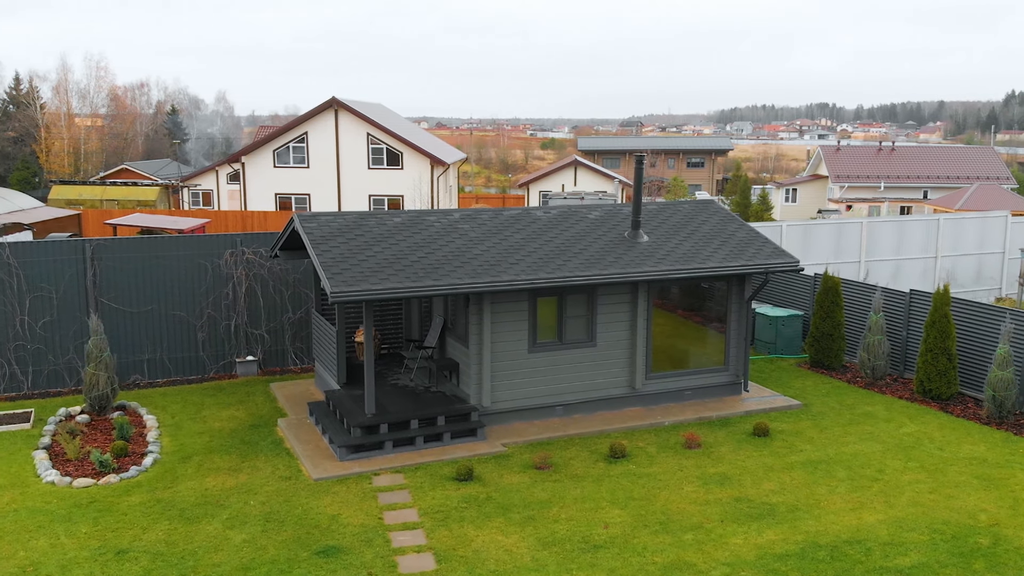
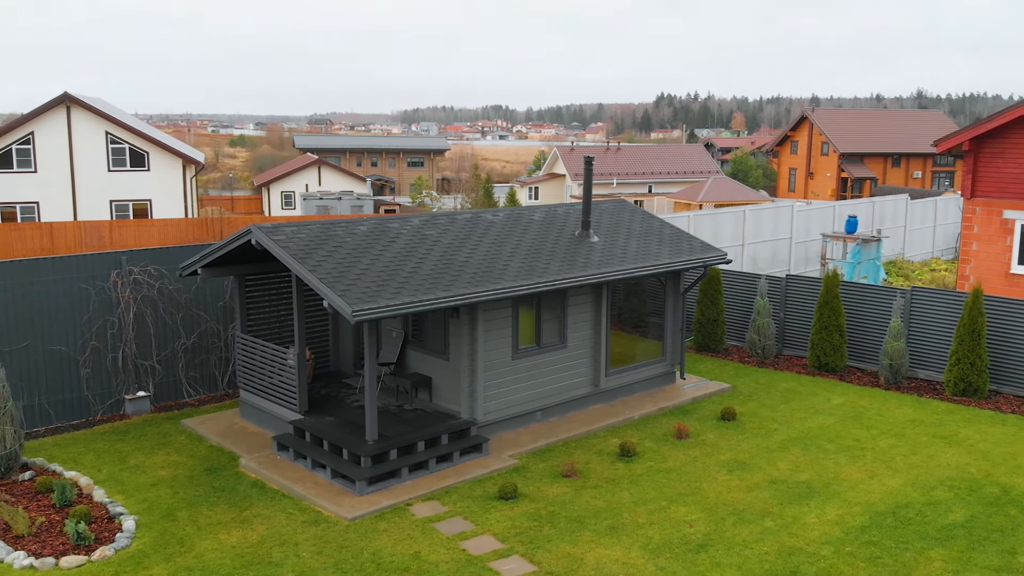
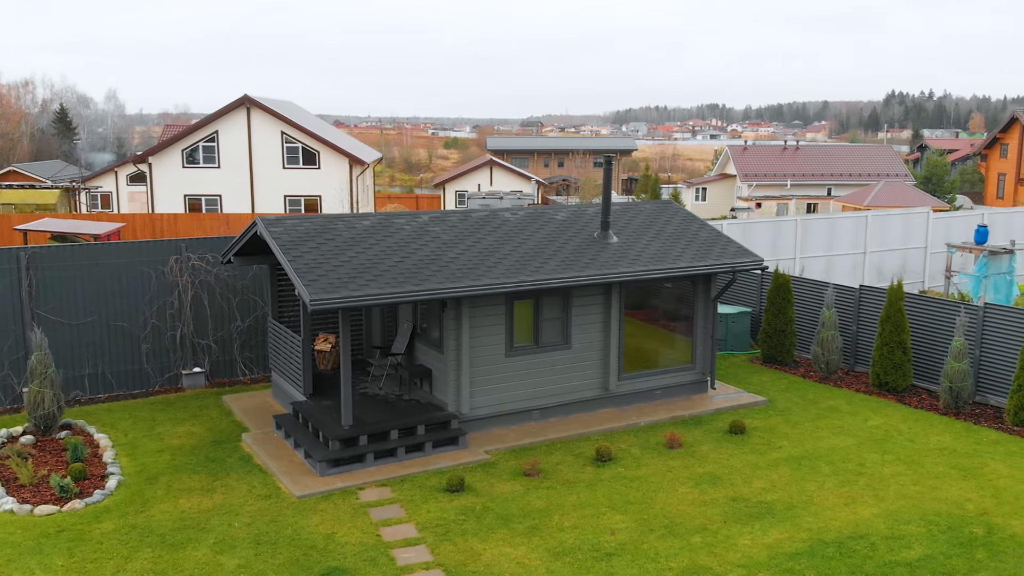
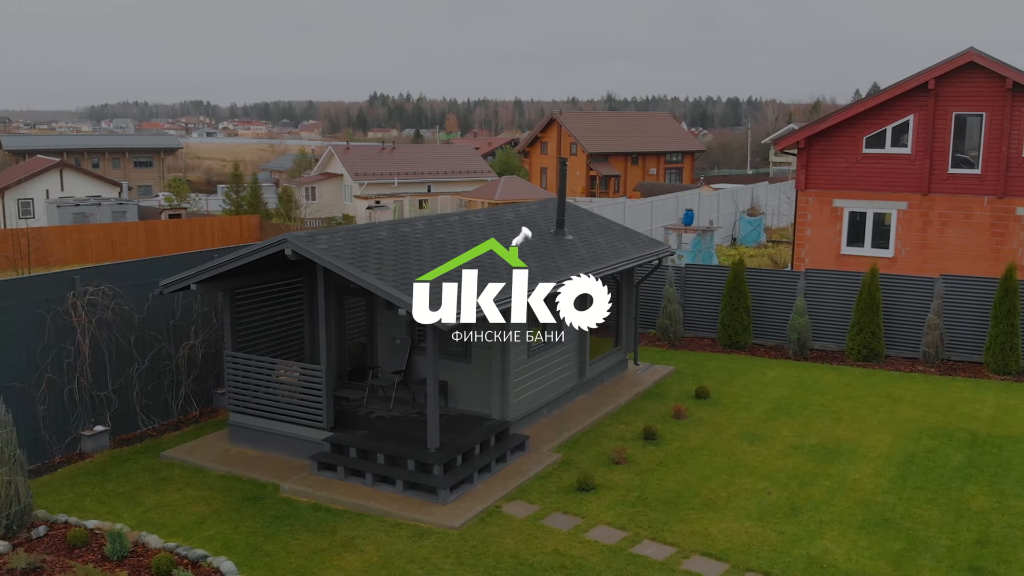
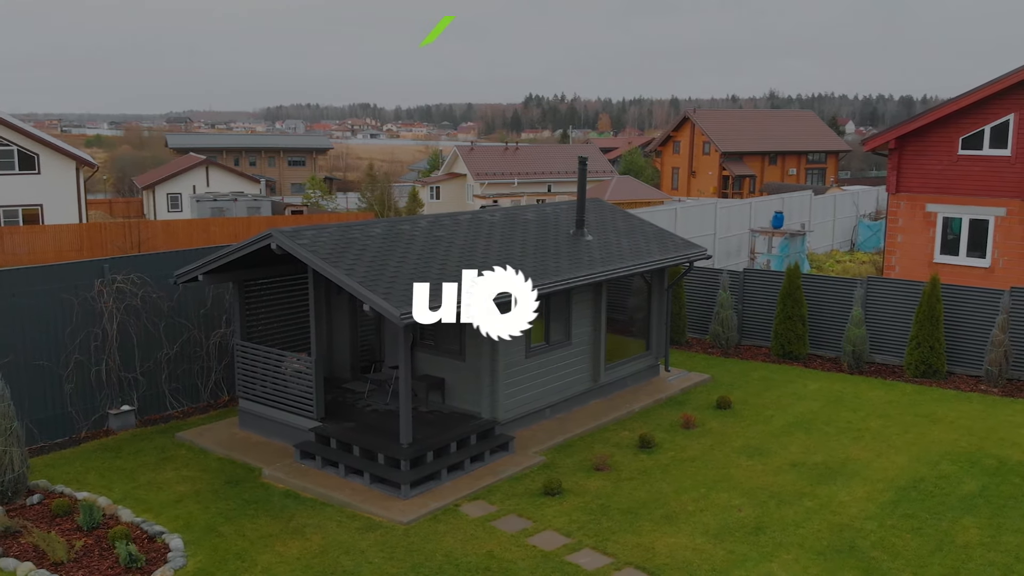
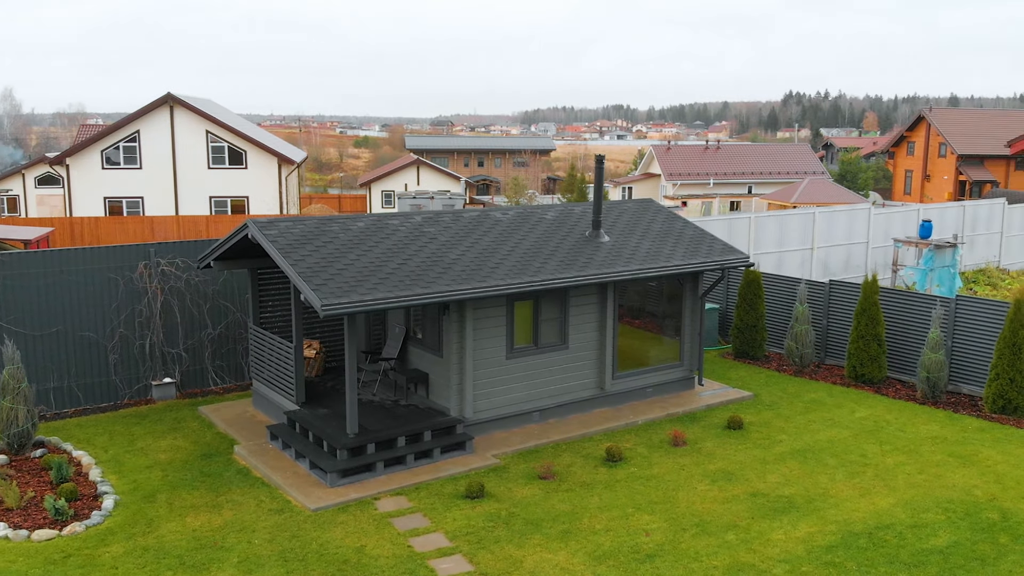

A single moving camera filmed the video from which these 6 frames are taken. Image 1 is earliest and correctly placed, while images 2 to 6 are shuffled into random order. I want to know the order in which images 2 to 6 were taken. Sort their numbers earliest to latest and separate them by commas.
3, 6, 2, 5, 4
